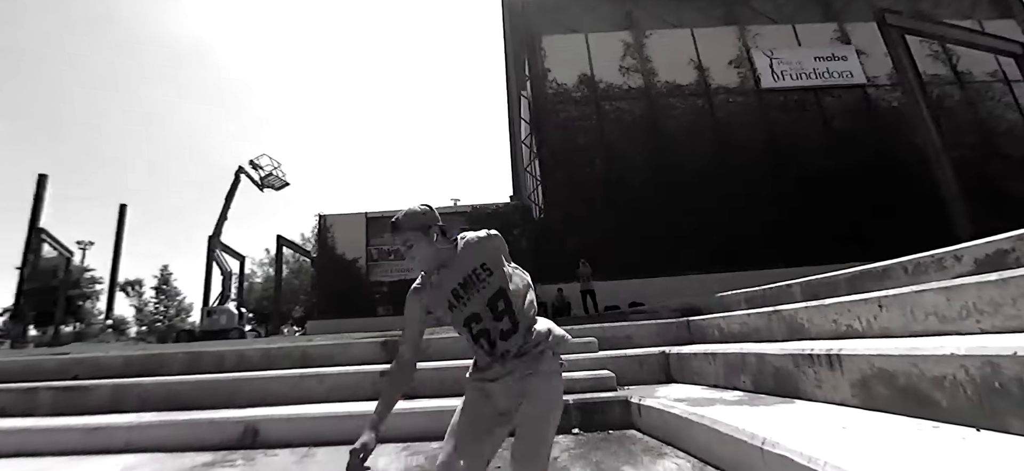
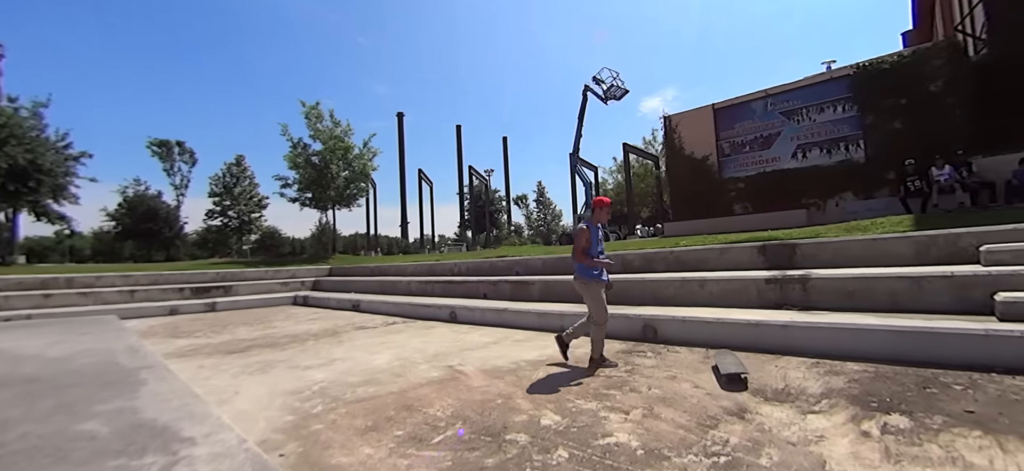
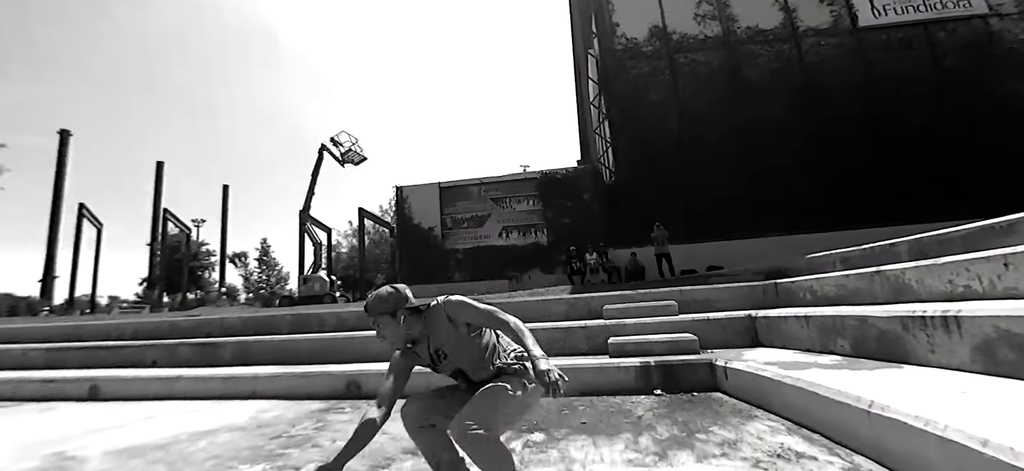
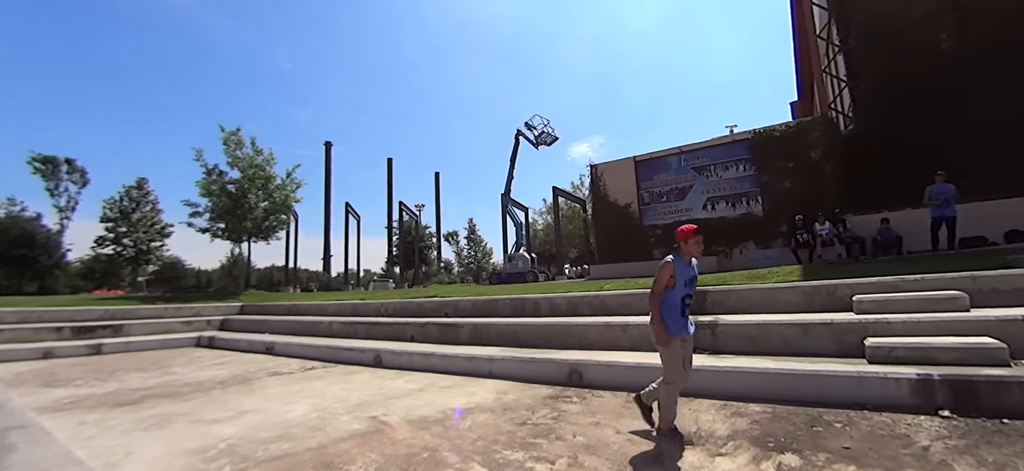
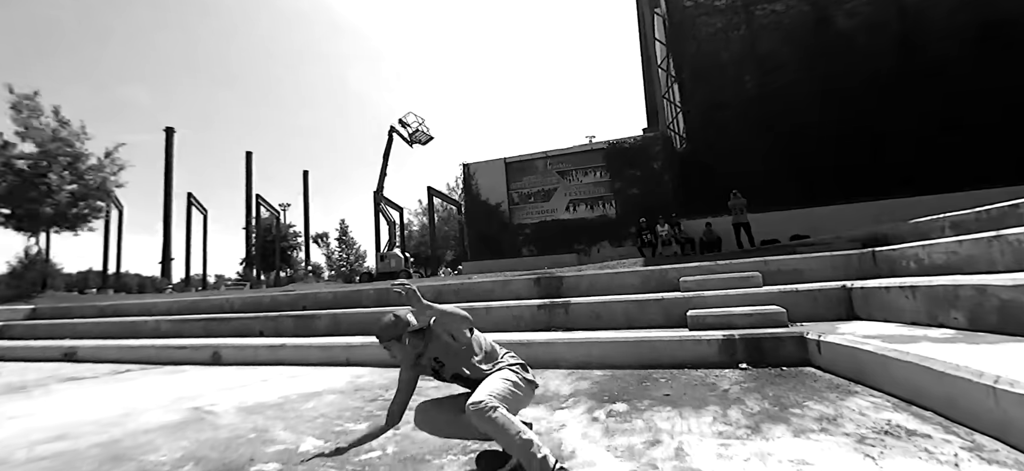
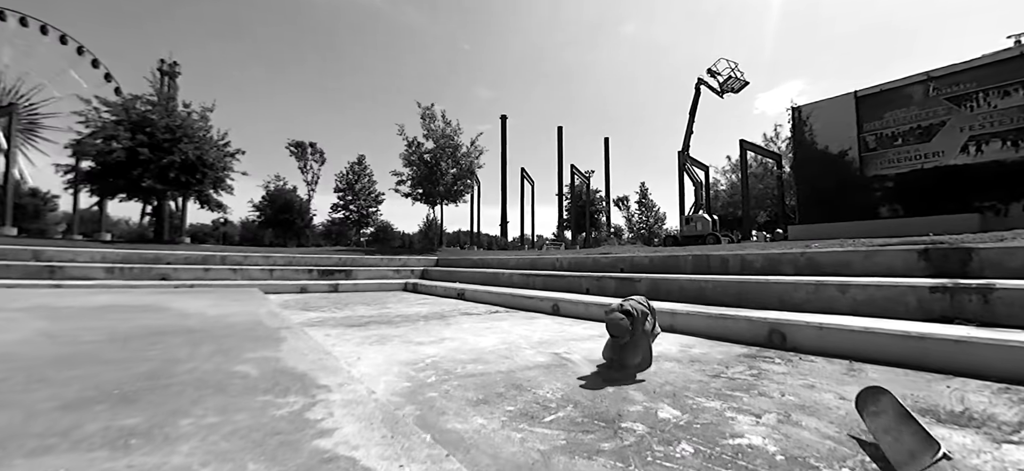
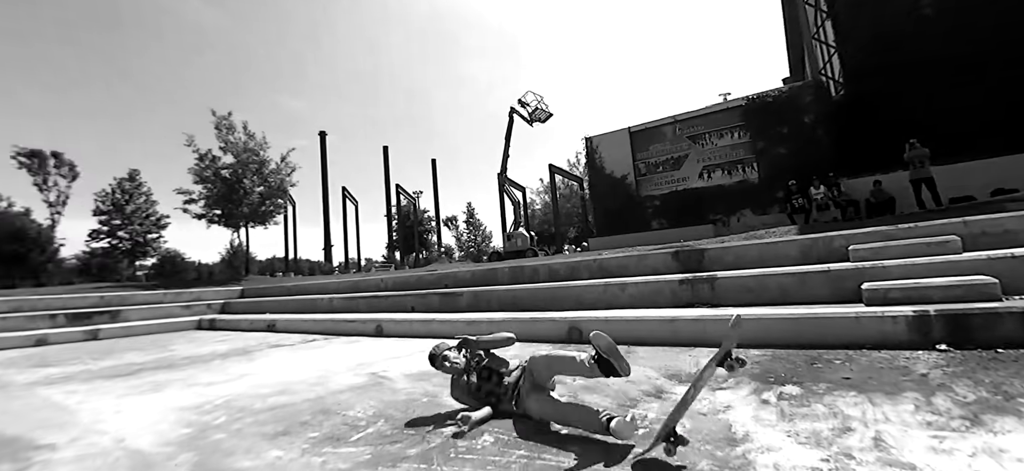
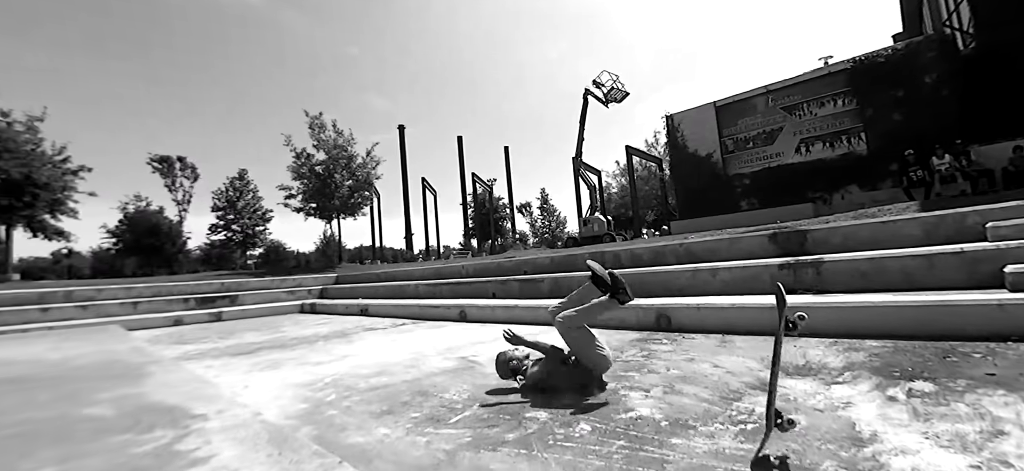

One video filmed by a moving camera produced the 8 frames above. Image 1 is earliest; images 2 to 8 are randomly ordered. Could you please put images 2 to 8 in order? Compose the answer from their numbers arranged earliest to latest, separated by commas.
3, 5, 7, 8, 6, 2, 4
